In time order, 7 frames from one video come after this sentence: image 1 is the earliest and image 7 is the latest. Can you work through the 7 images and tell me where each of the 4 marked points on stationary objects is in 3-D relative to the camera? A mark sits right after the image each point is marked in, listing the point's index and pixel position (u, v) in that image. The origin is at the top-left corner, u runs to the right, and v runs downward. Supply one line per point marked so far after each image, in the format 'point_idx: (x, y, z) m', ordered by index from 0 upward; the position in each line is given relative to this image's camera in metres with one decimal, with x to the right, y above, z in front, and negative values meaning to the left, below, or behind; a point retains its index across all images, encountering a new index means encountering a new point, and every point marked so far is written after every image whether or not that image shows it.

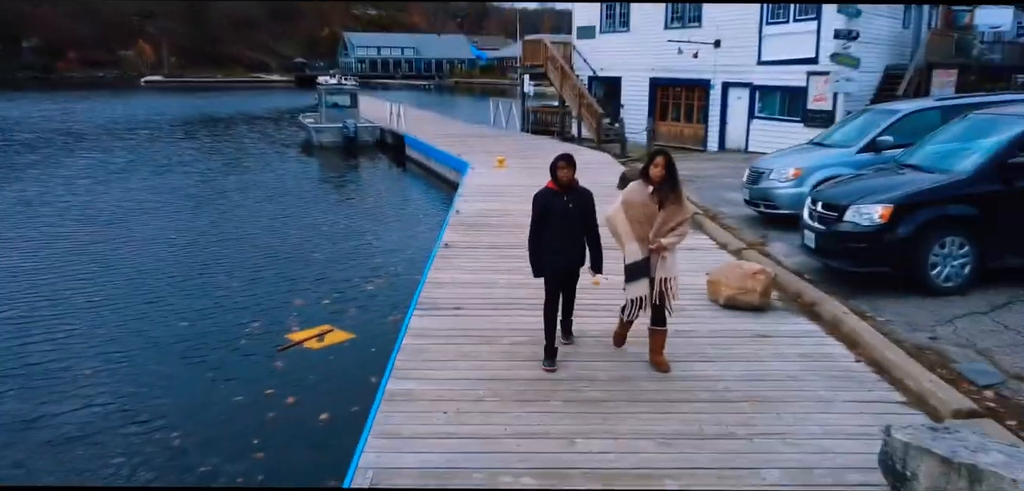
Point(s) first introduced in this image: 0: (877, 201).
0: (+3.0, +0.4, +6.7) m
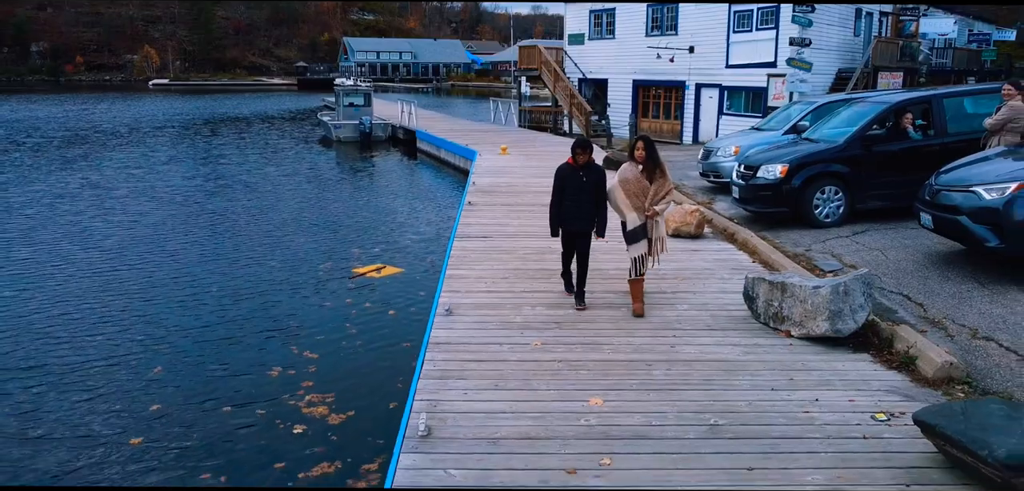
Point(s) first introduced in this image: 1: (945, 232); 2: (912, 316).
0: (+3.2, +1.0, +9.5) m
1: (+3.9, +0.1, +7.1) m
2: (+3.1, -0.5, +6.2) m
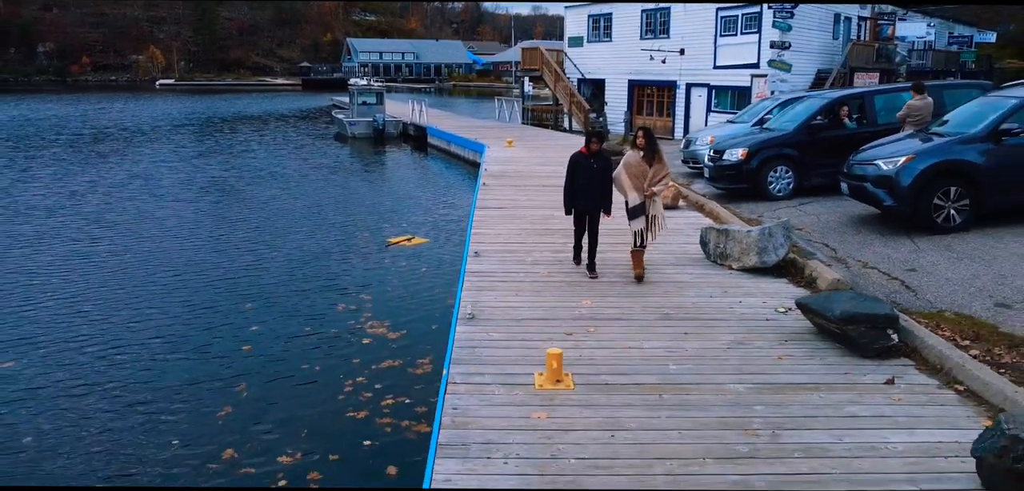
0: (+3.3, +1.5, +11.6) m
1: (+4.0, +0.6, +9.2) m
2: (+3.3, -0.1, +8.3) m
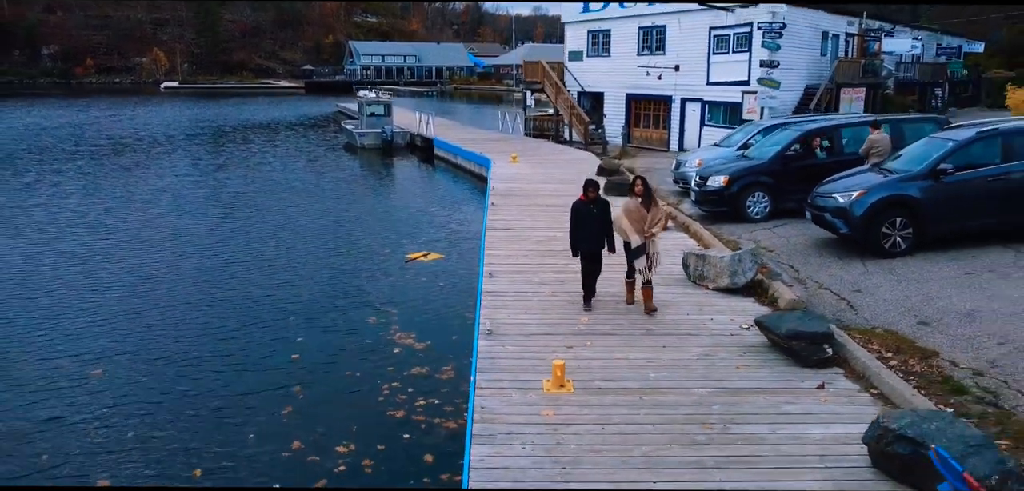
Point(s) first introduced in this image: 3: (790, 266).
0: (+3.4, +1.2, +13.0) m
1: (+4.1, +0.3, +10.7) m
2: (+3.4, -0.4, +9.7) m
3: (+3.5, -0.3, +10.2) m
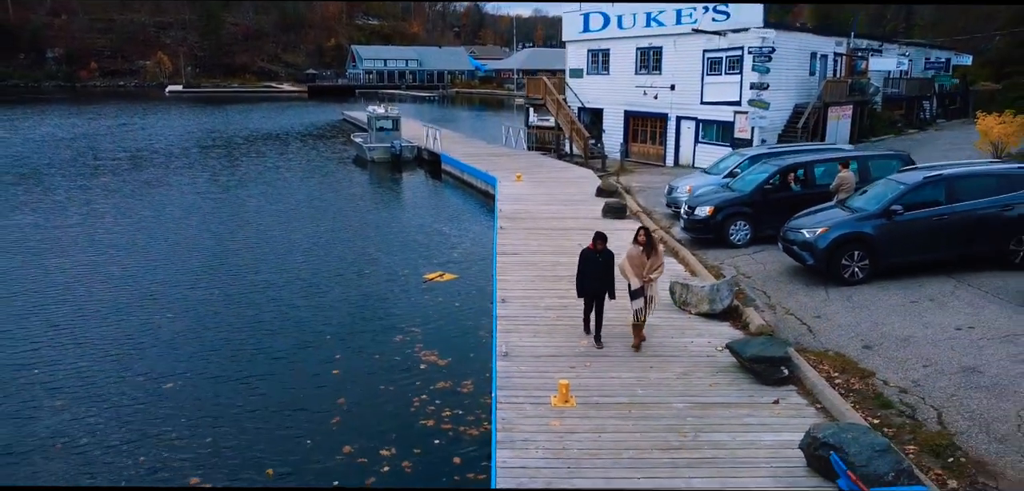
0: (+3.6, +0.8, +14.5) m
1: (+4.2, -0.1, +12.2) m
2: (+3.5, -0.8, +11.3) m
3: (+3.7, -0.7, +11.7) m
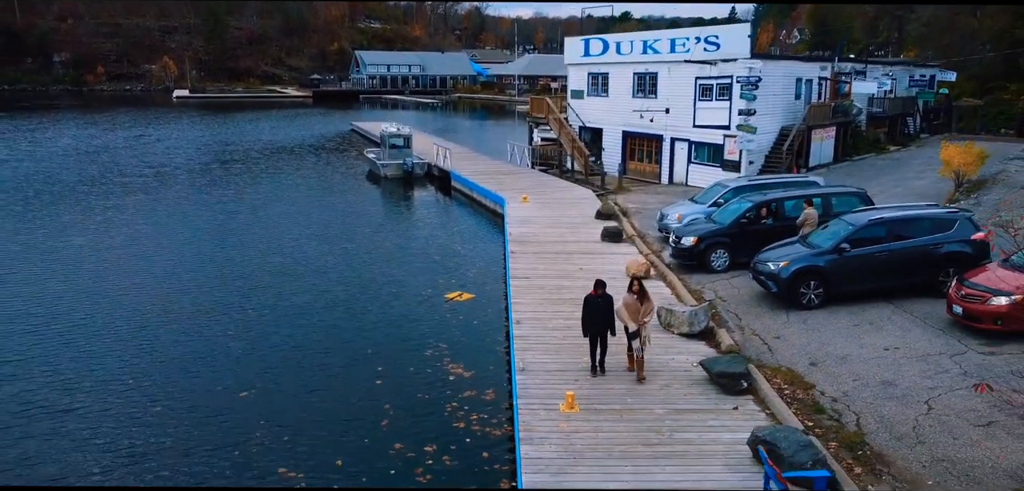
0: (+3.8, +0.2, +16.8) m
1: (+4.5, -0.7, +14.4) m
2: (+3.8, -1.3, +13.5) m
3: (+3.9, -1.2, +14.0) m
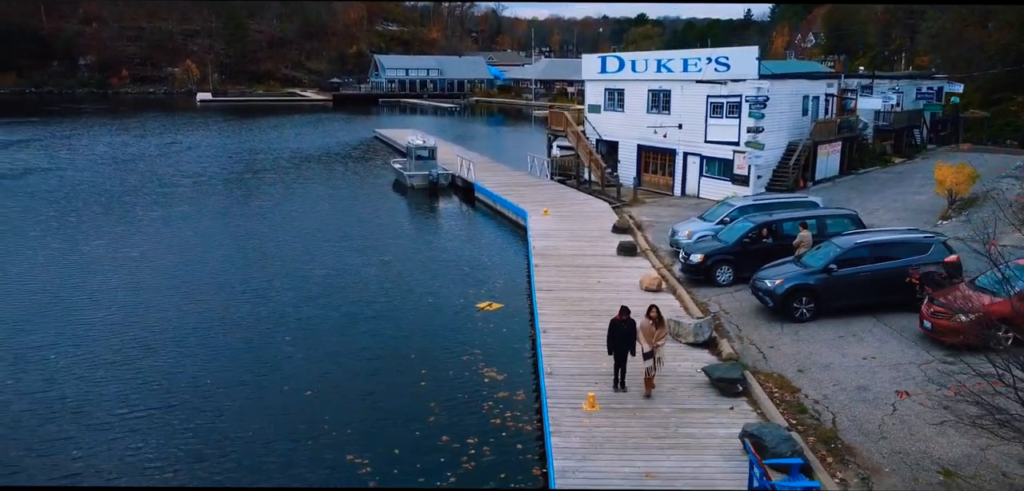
0: (+4.4, -0.2, +18.6) m
1: (+5.0, -1.1, +16.3) m
2: (+4.3, -1.7, +15.4) m
3: (+4.4, -1.6, +15.8) m
